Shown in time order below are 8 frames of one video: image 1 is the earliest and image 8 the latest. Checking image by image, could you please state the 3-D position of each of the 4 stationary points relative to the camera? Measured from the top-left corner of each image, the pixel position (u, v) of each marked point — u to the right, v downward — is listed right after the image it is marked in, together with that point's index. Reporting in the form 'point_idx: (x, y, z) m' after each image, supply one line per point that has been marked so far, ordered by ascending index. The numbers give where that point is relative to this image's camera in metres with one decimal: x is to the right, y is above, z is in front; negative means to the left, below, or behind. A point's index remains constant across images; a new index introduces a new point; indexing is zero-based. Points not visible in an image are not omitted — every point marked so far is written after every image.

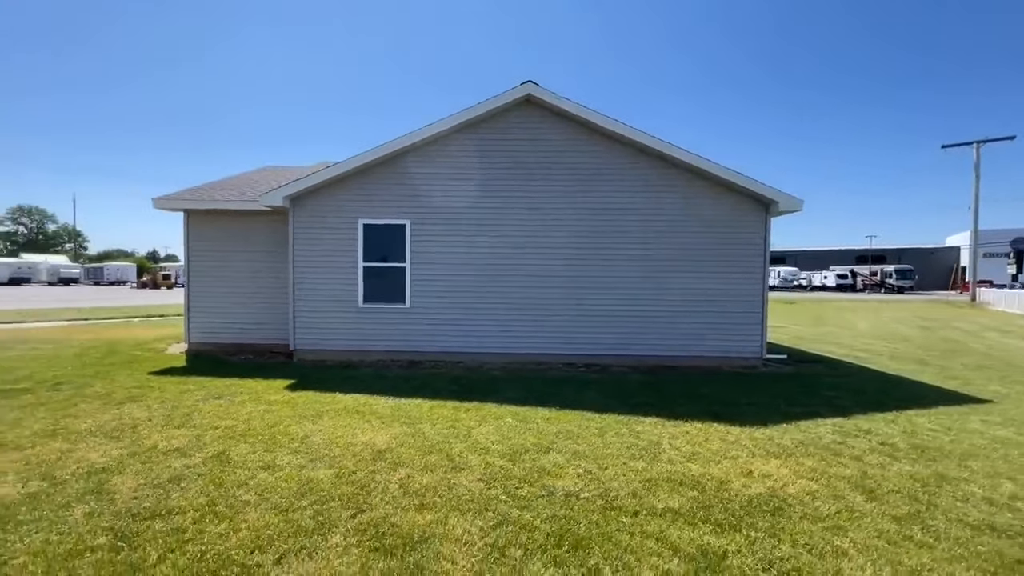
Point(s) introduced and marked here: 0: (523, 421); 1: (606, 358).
0: (+0.1, -1.5, +4.8) m
1: (+1.8, -1.4, +8.5) m
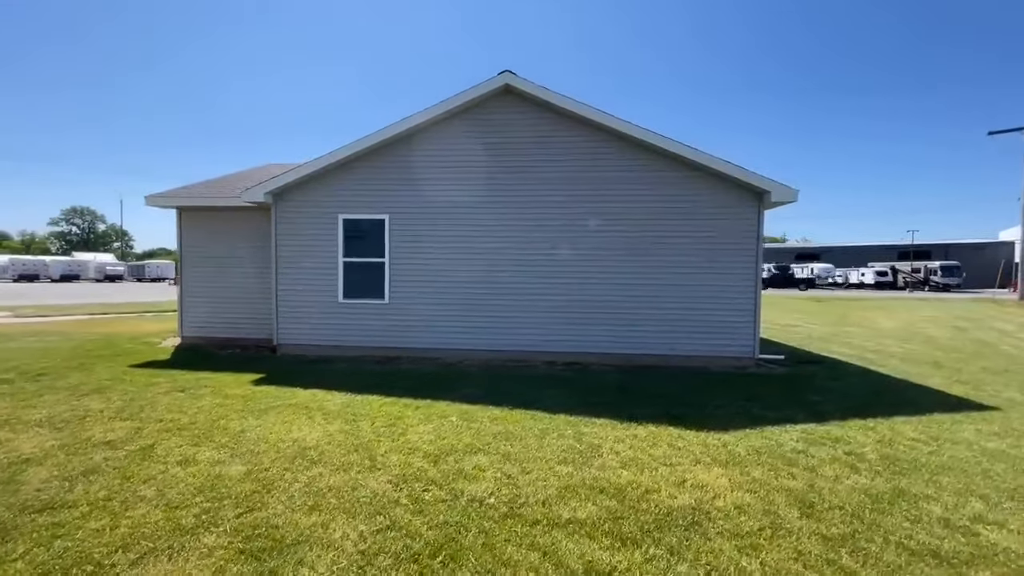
0: (-0.5, -1.4, +4.6) m
1: (+1.4, -1.3, +8.3) m
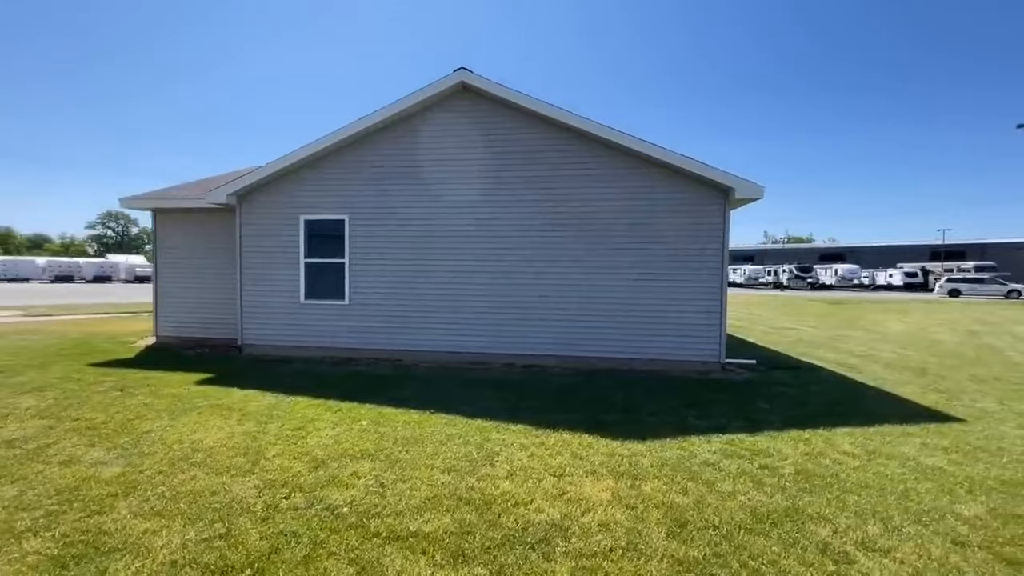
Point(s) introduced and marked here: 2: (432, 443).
0: (-1.4, -1.4, +4.5) m
1: (+0.7, -1.3, +8.1) m
2: (-0.8, -1.5, +4.1) m
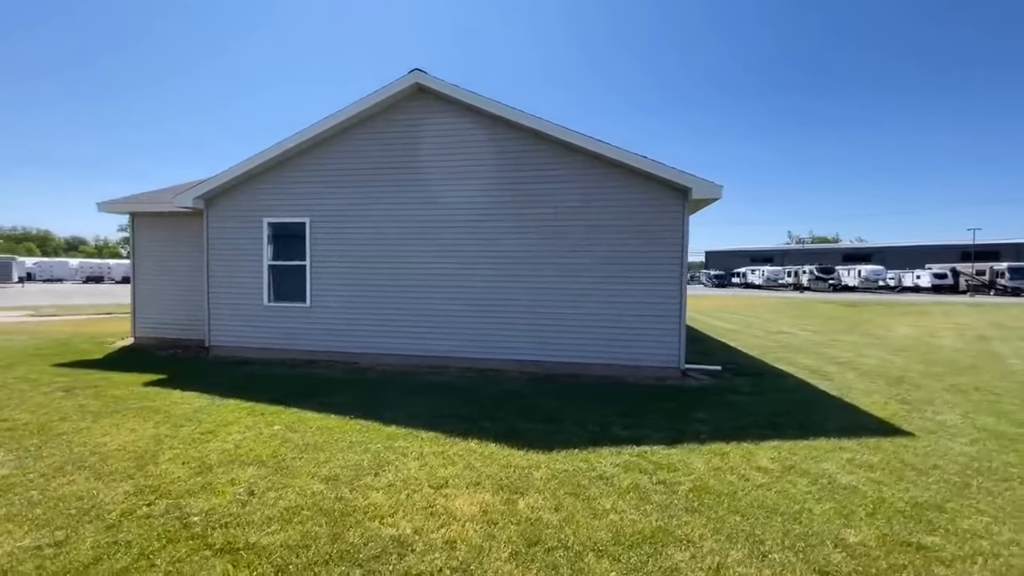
0: (-2.3, -1.5, +4.5) m
1: (-0.1, -1.4, +7.9) m
2: (-1.7, -1.5, +4.0) m
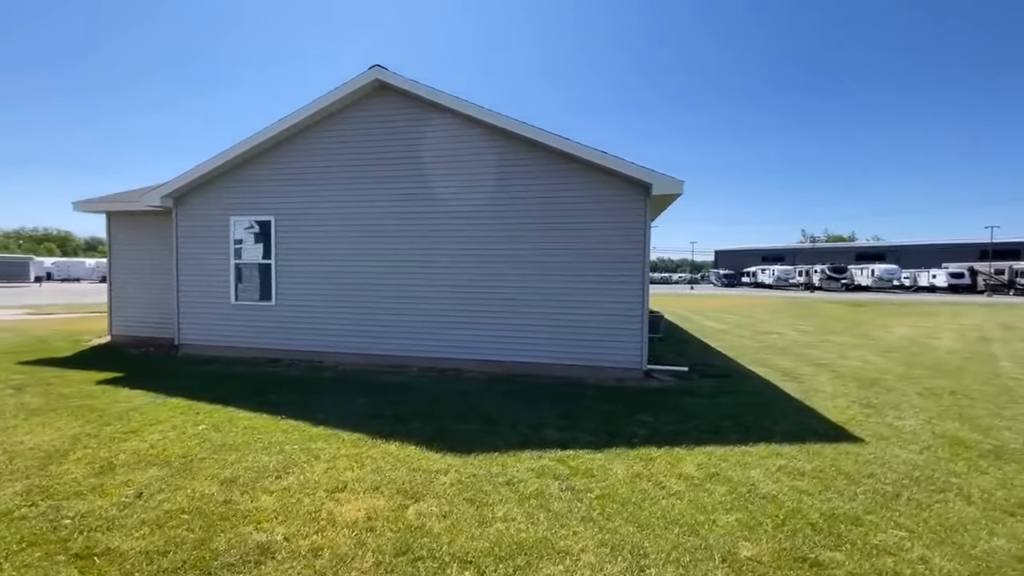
0: (-3.1, -1.5, +4.4) m
1: (-0.7, -1.4, +7.8) m
2: (-2.4, -1.5, +3.9) m
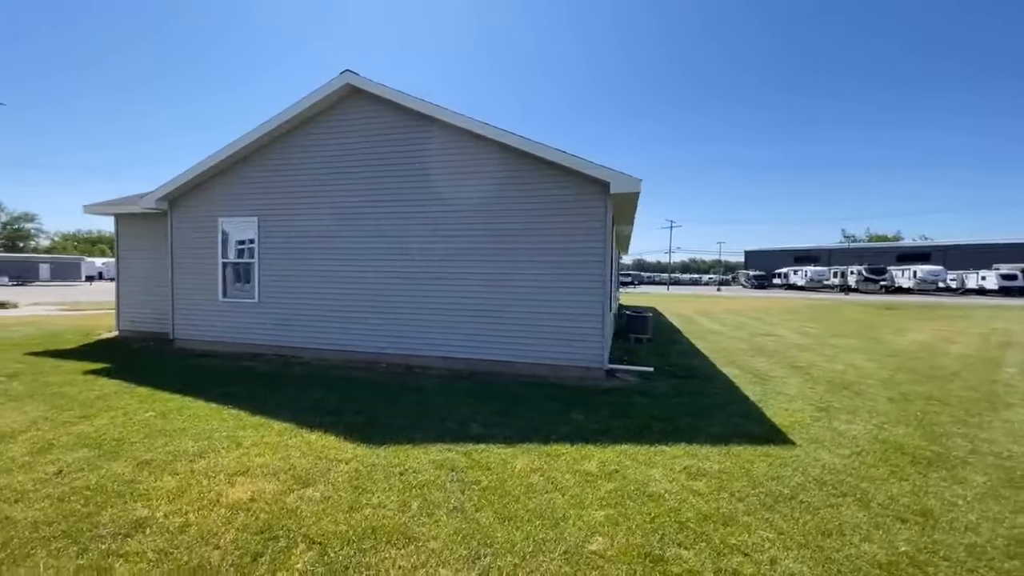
0: (-3.9, -1.4, +4.7) m
1: (-1.3, -1.3, +8.0) m
2: (-3.3, -1.4, +4.2) m
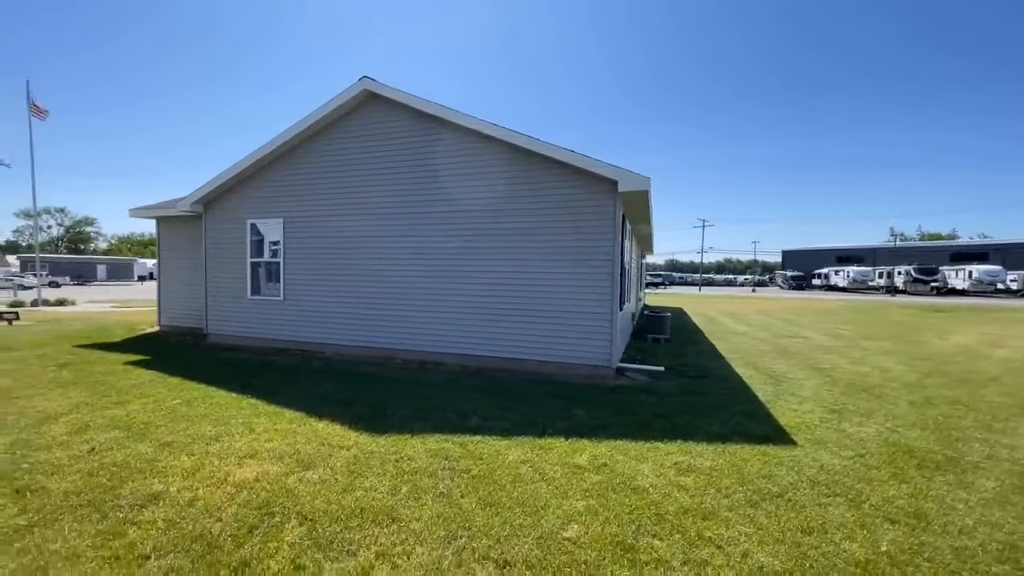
0: (-3.9, -1.4, +5.1) m
1: (-1.1, -1.3, +8.2) m
2: (-3.3, -1.4, +4.5) m
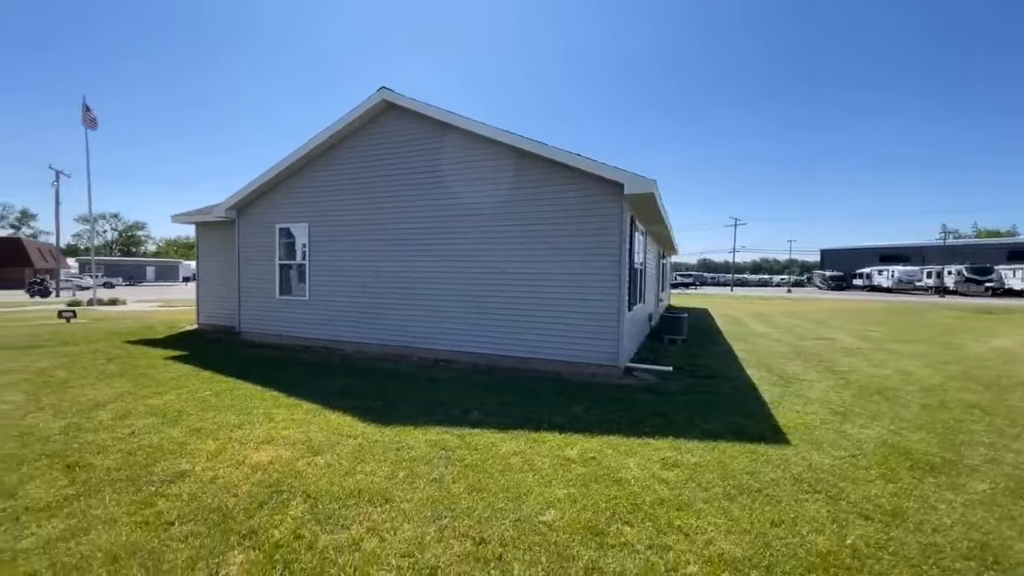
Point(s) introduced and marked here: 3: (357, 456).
0: (-3.8, -1.4, +5.6) m
1: (-0.9, -1.3, +8.4) m
2: (-3.3, -1.4, +4.9) m
3: (-1.4, -1.5, +3.8) m
